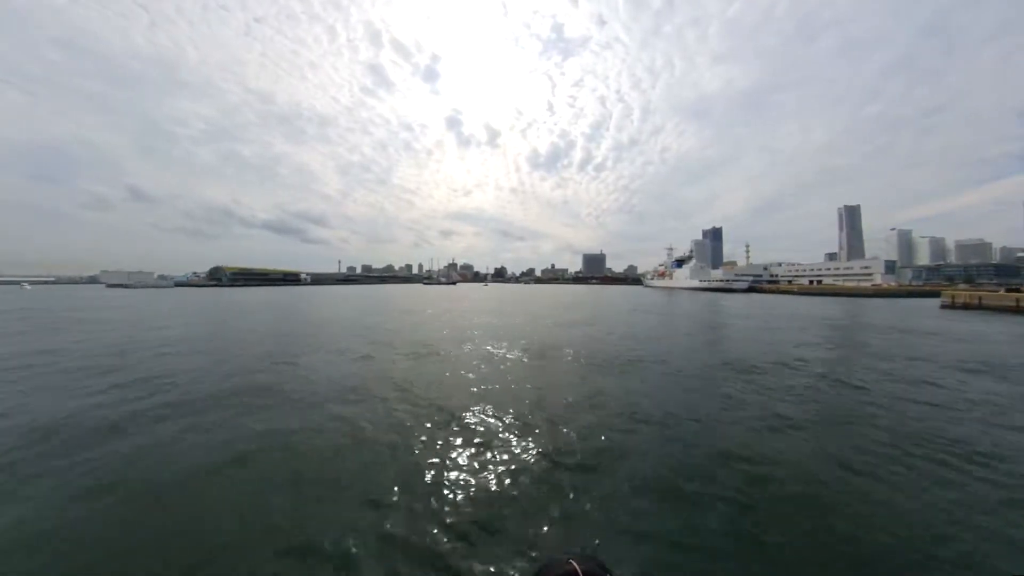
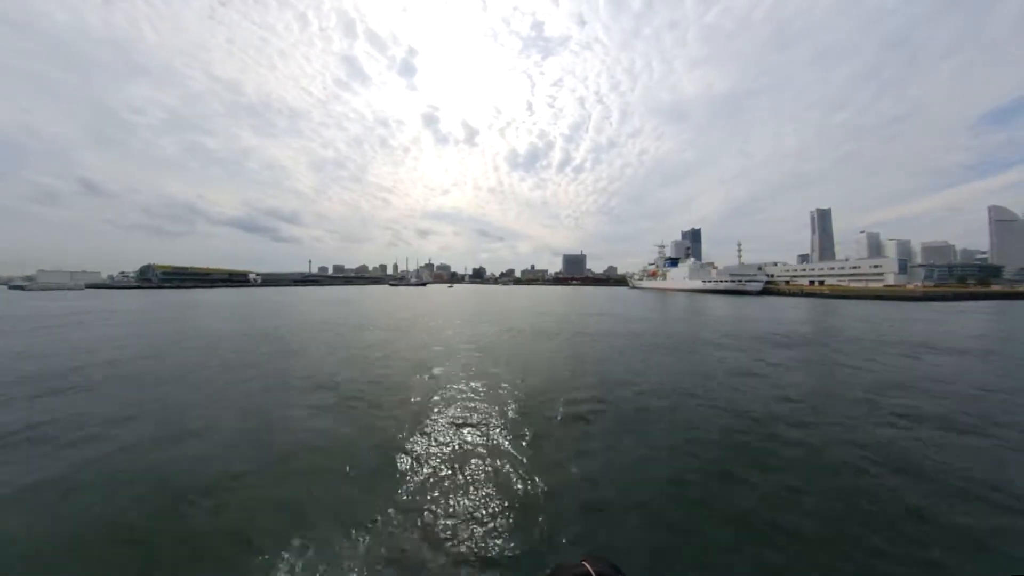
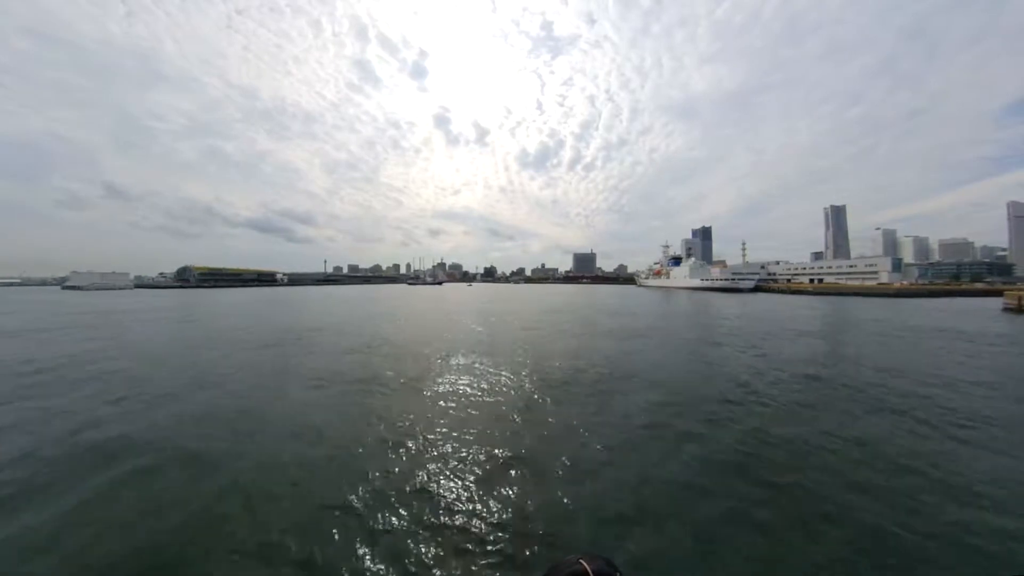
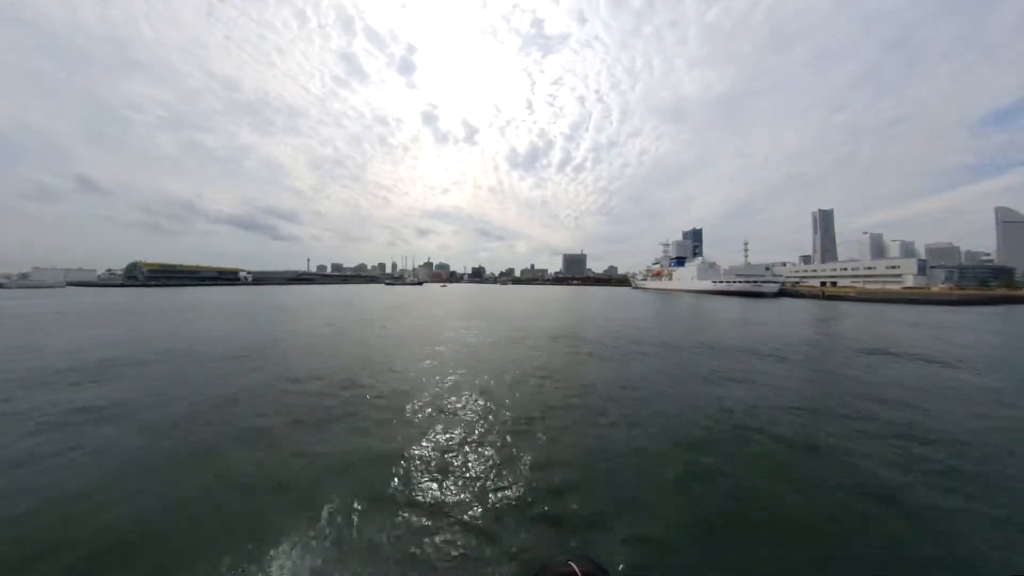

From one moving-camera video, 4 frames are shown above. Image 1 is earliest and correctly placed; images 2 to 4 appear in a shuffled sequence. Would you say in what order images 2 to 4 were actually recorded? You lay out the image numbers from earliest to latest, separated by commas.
3, 2, 4
